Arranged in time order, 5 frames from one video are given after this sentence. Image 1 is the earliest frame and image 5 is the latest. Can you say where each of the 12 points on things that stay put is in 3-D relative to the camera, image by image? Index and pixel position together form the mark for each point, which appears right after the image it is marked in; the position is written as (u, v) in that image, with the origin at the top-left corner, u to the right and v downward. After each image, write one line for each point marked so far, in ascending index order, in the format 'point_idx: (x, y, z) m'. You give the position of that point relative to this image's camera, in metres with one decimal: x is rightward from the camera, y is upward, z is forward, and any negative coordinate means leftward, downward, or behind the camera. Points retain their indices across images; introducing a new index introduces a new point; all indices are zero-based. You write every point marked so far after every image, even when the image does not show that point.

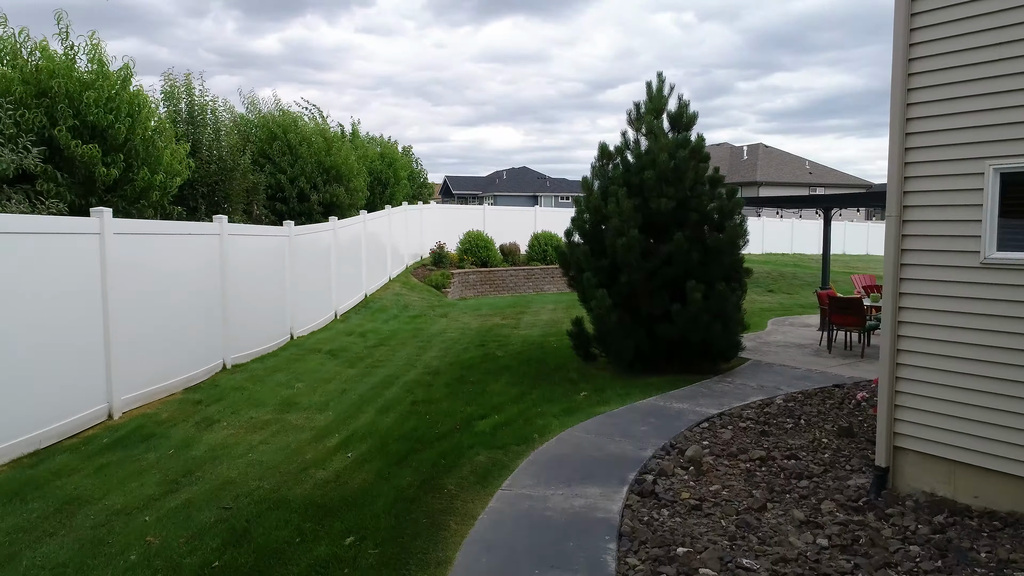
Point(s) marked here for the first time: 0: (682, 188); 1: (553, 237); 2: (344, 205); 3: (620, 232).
0: (+2.8, +1.6, +7.9) m
1: (+1.7, +2.1, +19.8) m
2: (-4.6, +2.3, +13.6) m
3: (+1.7, +0.9, +7.7) m
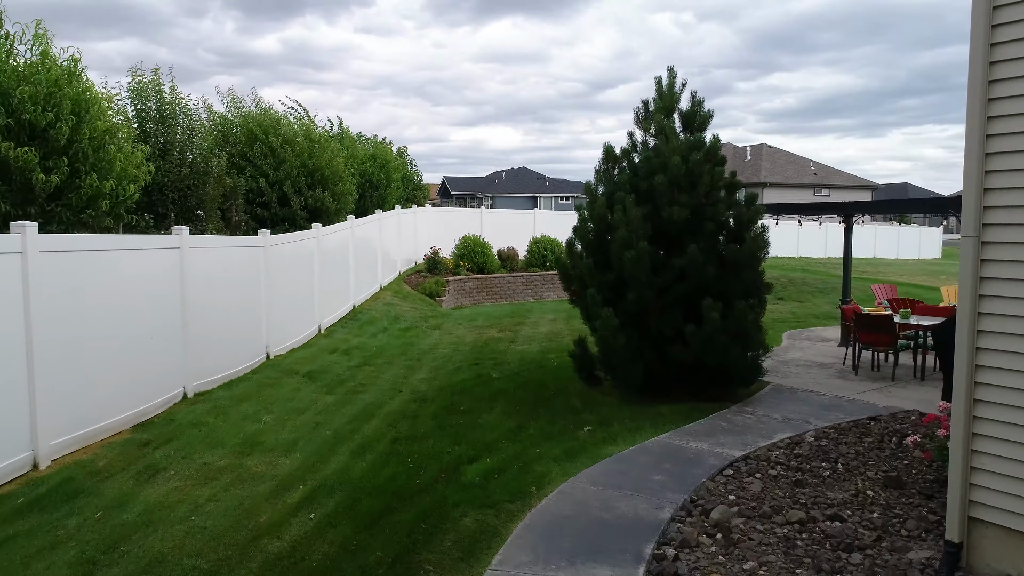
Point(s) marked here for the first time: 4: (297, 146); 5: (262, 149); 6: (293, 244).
0: (+2.7, +1.4, +7.1) m
1: (+1.6, +1.8, +19.0) m
2: (-4.7, +2.0, +12.8) m
3: (+1.6, +0.6, +6.9) m
4: (-5.5, +3.6, +12.4) m
5: (-6.2, +3.4, +12.1) m
6: (-4.3, +0.9, +9.7) m
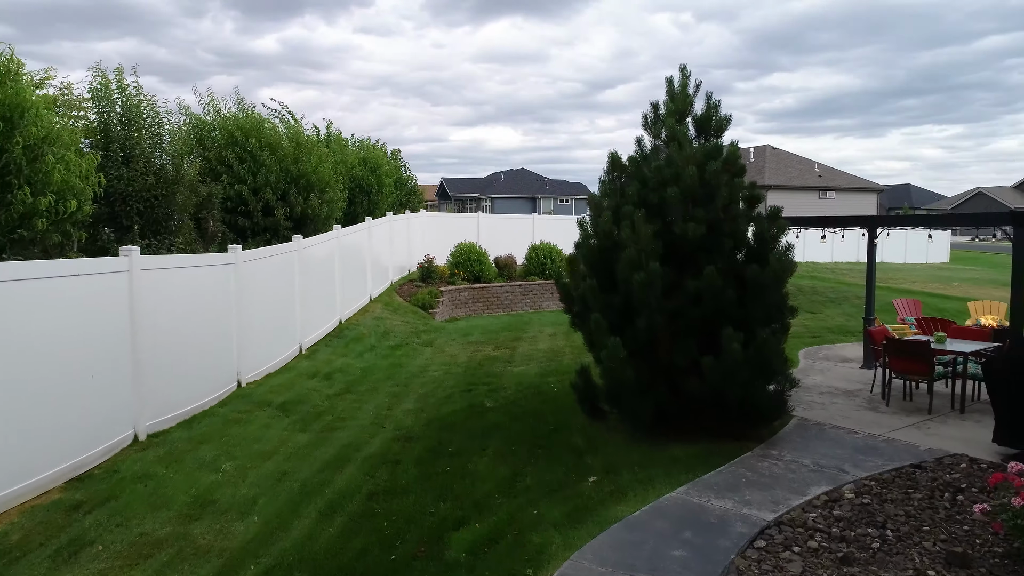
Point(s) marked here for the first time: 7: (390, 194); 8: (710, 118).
0: (+2.6, +1.0, +6.3) m
1: (+1.5, +1.5, +18.3) m
2: (-4.8, +1.7, +12.0) m
3: (+1.6, +0.3, +6.1) m
4: (-5.6, +3.3, +11.7) m
5: (-6.3, +3.1, +11.3) m
6: (-4.4, +0.5, +8.9) m
7: (-4.3, +3.3, +17.2) m
8: (+2.7, +2.4, +6.7) m
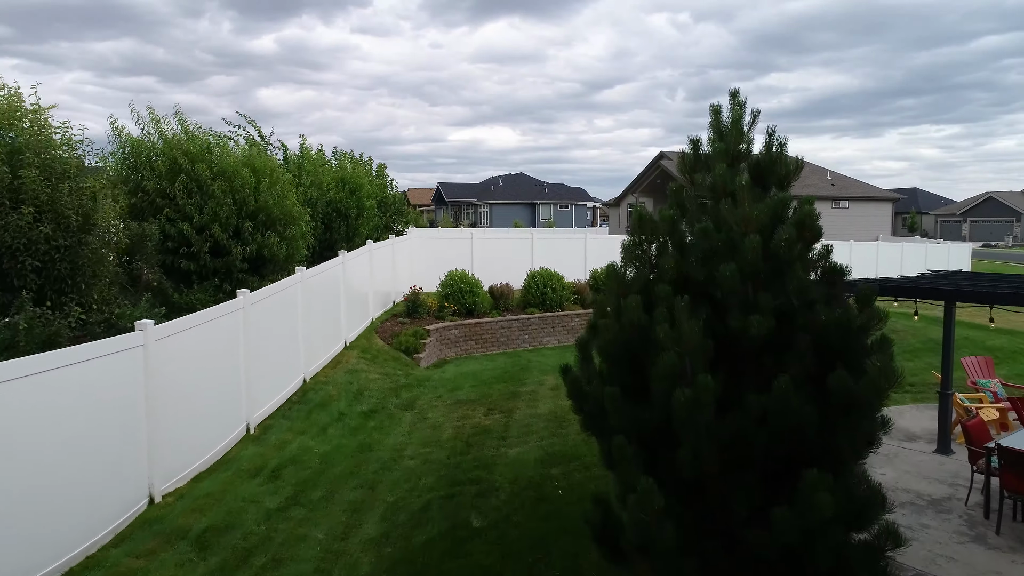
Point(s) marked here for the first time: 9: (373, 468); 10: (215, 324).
0: (+2.5, 0.0, +4.5) m
1: (+1.4, +0.4, +16.5) m
2: (-4.9, +0.6, +10.2) m
3: (+1.5, -0.8, +4.4) m
4: (-5.7, +2.2, +9.8) m
5: (-6.4, +2.0, +9.5) m
6: (-4.5, -0.5, +7.1) m
7: (-4.4, +2.3, +15.4) m
8: (+2.7, +1.3, +4.9) m
9: (-2.1, -2.8, +7.5) m
10: (-4.5, -0.5, +7.3) m
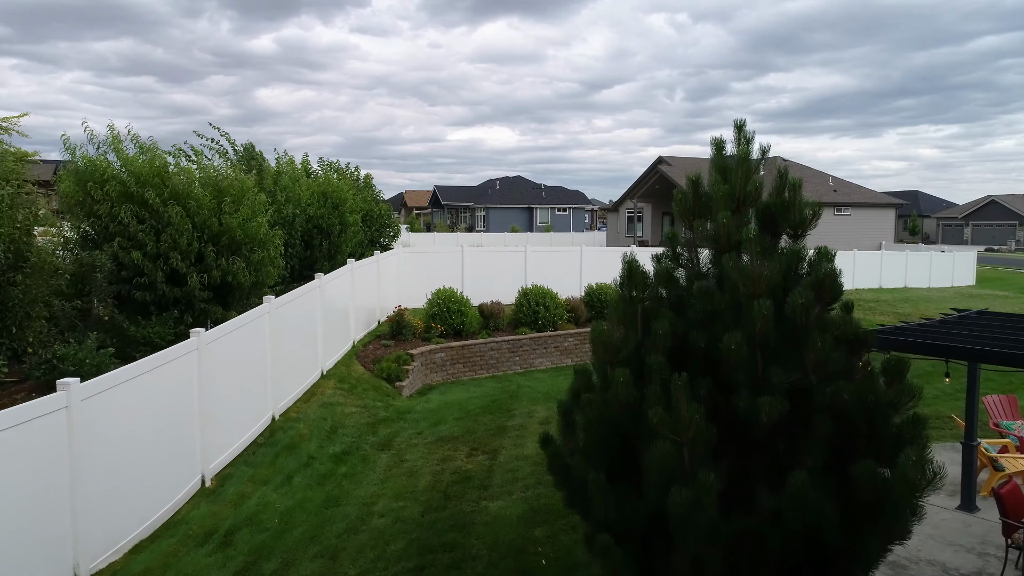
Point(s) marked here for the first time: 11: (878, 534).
0: (+2.3, -0.6, +3.8) m
1: (+1.1, -0.1, +15.8) m
2: (-5.2, 0.0, +9.4) m
3: (+1.2, -1.4, +3.6) m
4: (-6.0, +1.6, +9.1) m
5: (-6.7, +1.4, +8.7) m
6: (-4.7, -1.1, +6.4) m
7: (-4.7, +1.7, +14.7) m
8: (+2.4, +0.7, +4.2) m
9: (-2.4, -3.3, +6.8) m
10: (-4.7, -1.1, +6.6) m
11: (+2.8, -1.8, +3.7) m
